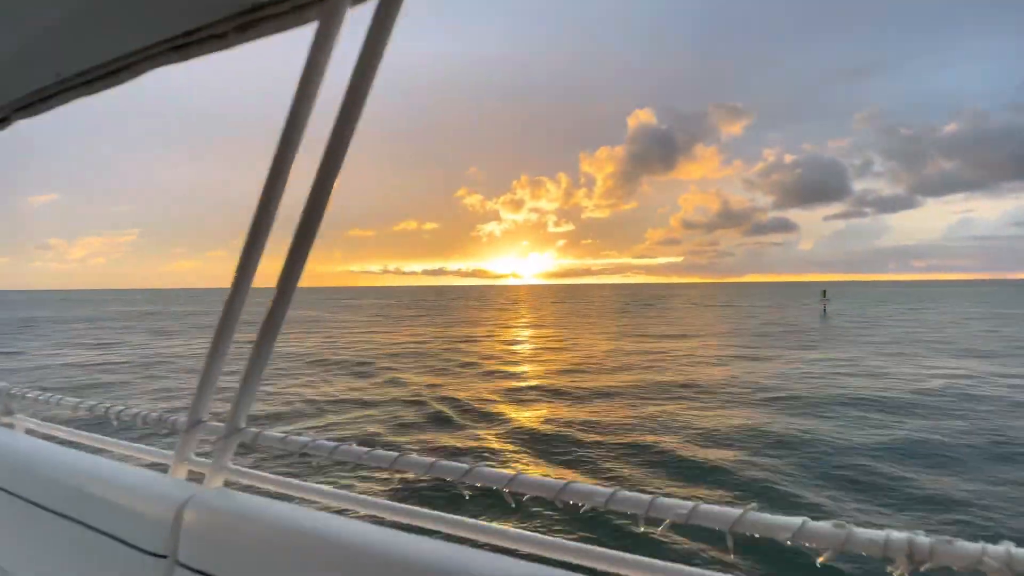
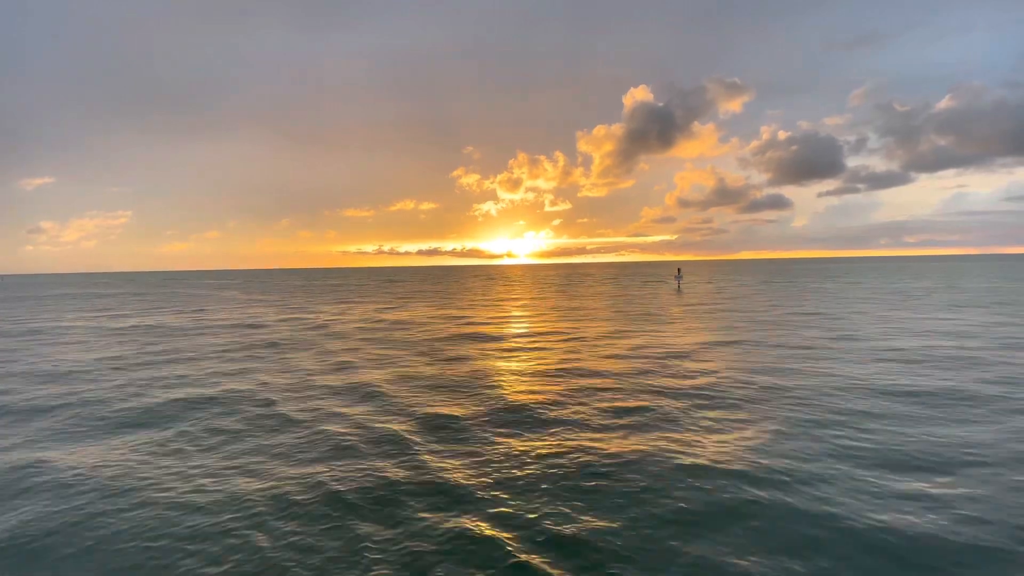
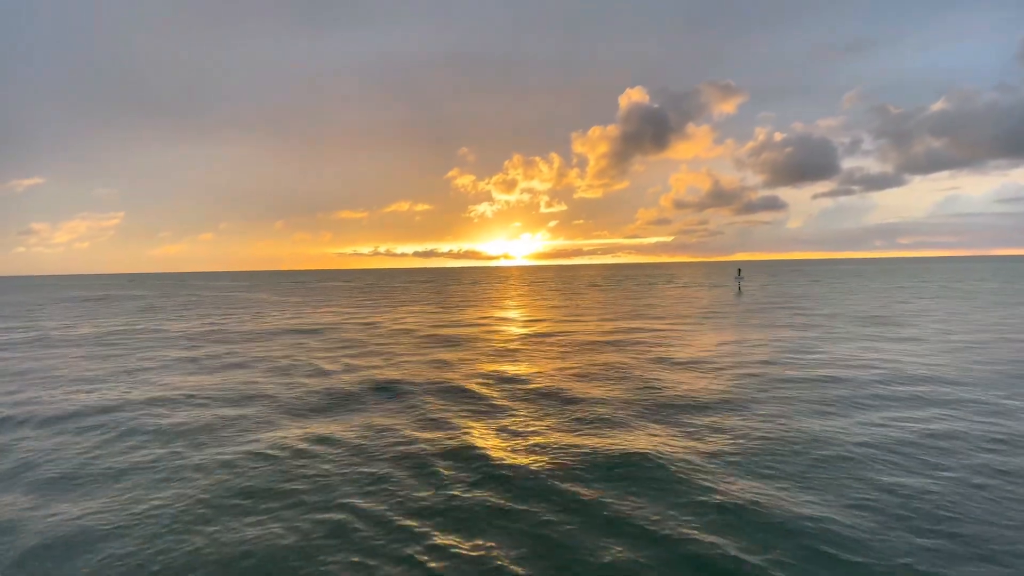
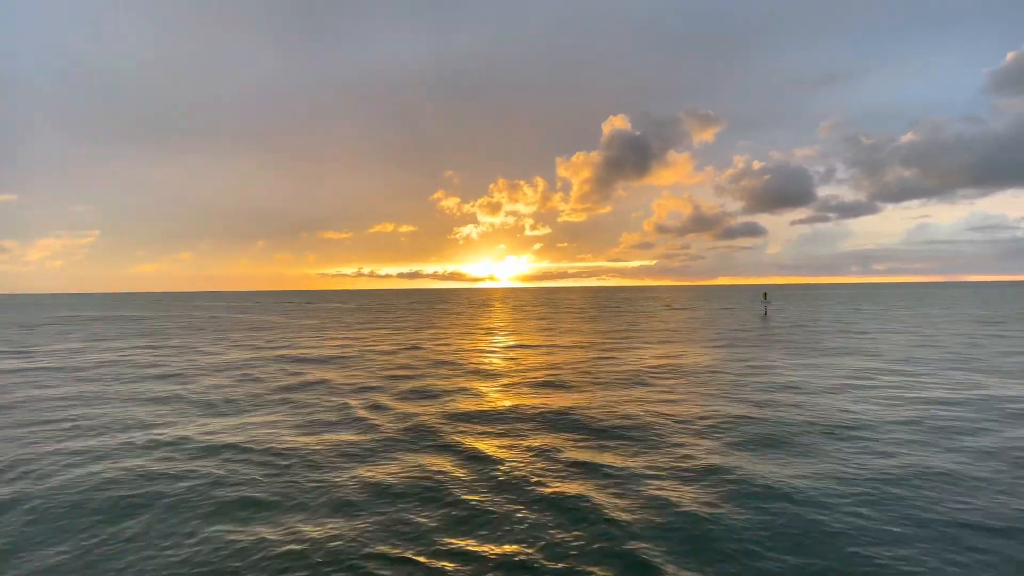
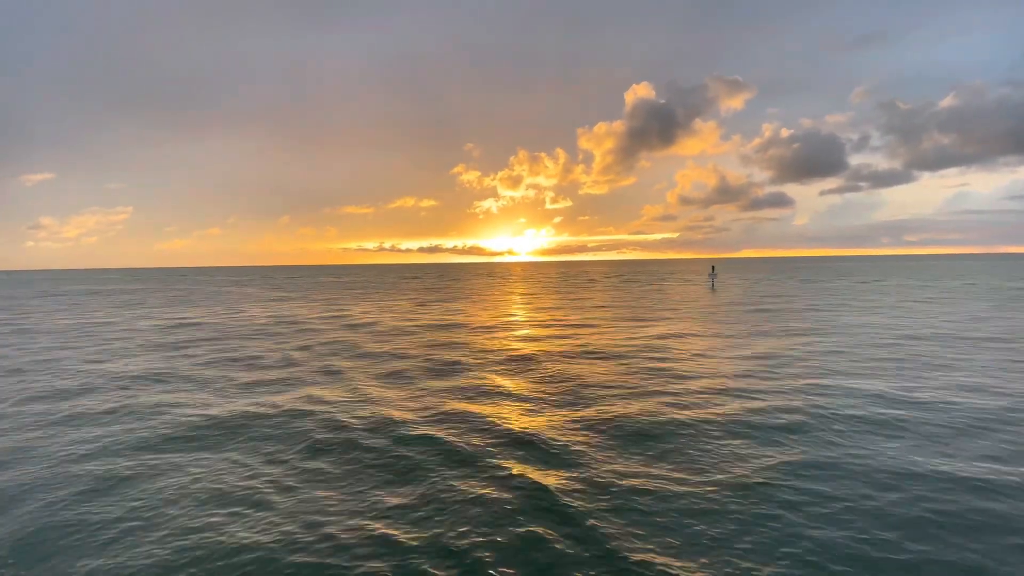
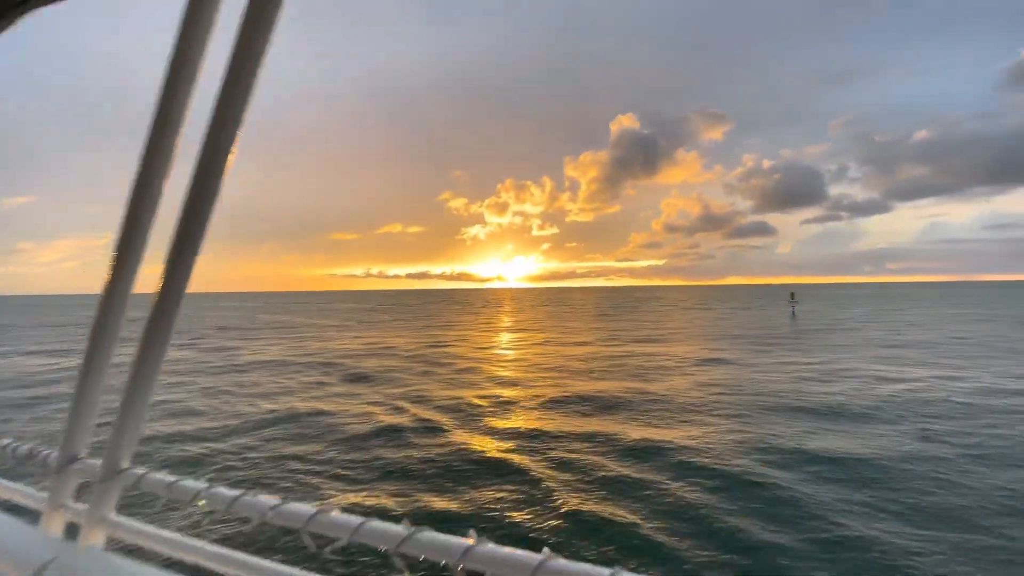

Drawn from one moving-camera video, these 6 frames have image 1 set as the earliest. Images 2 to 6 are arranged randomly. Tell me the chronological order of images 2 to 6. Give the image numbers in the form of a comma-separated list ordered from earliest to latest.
6, 4, 3, 5, 2
